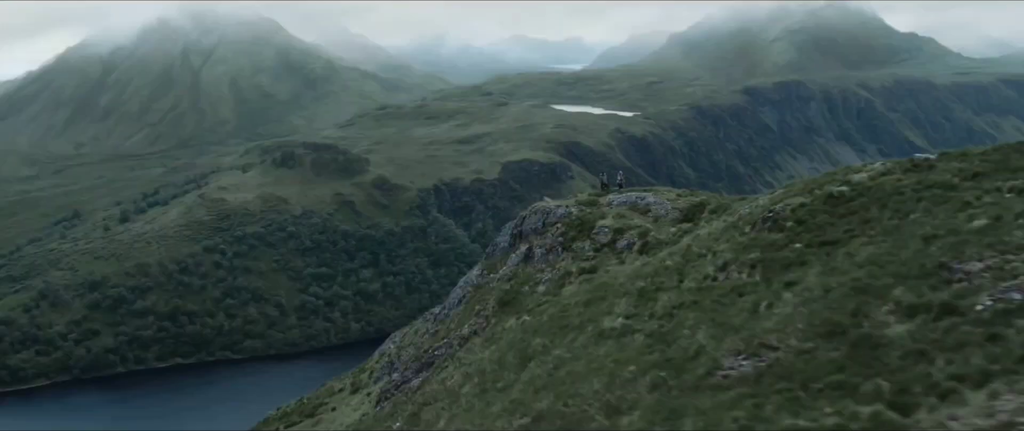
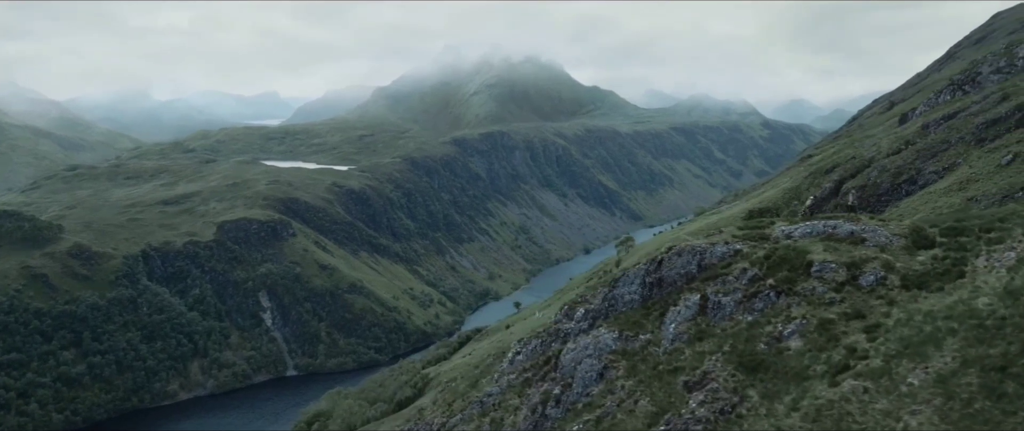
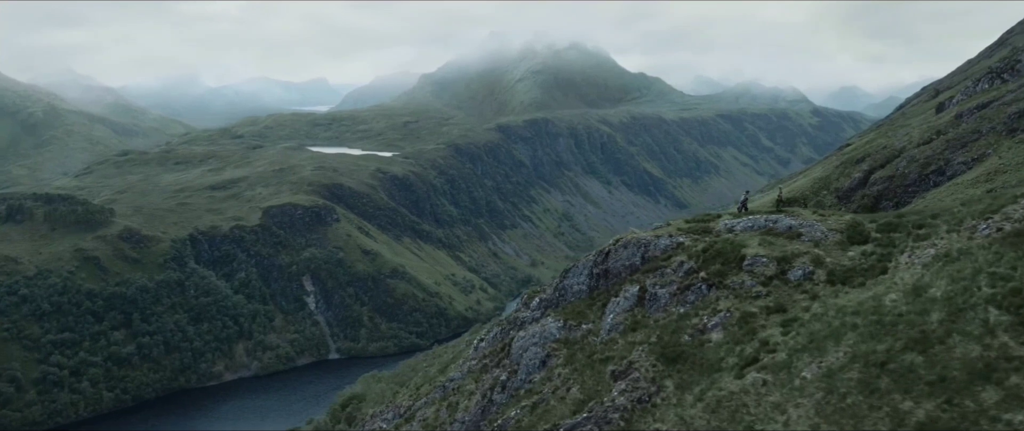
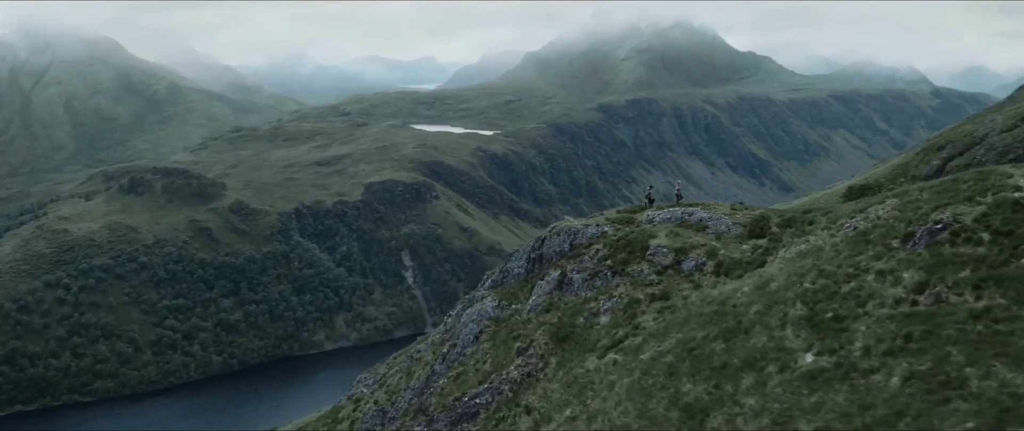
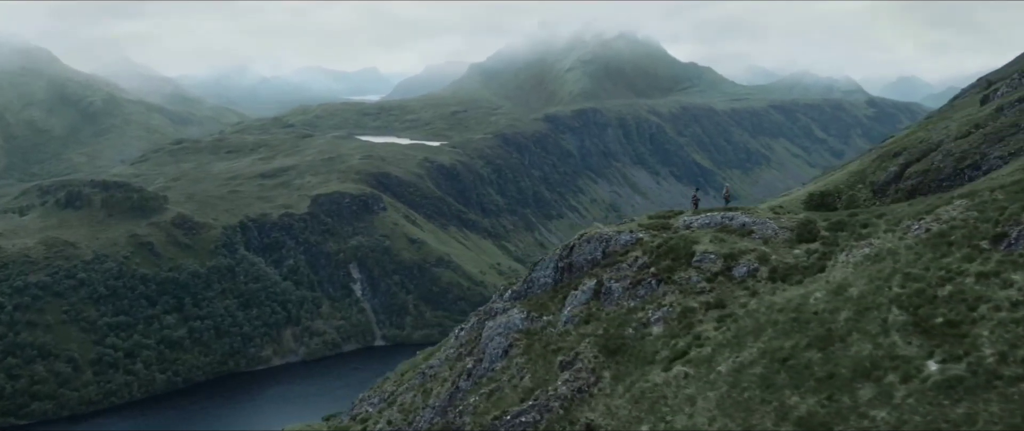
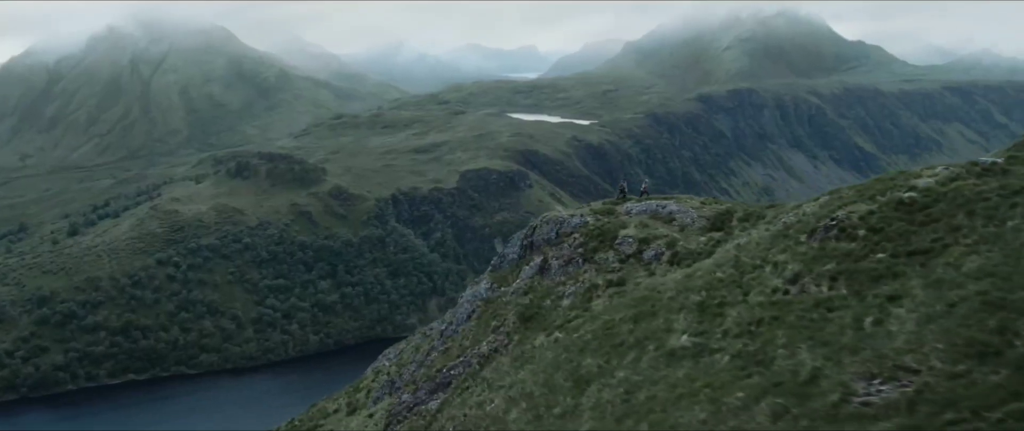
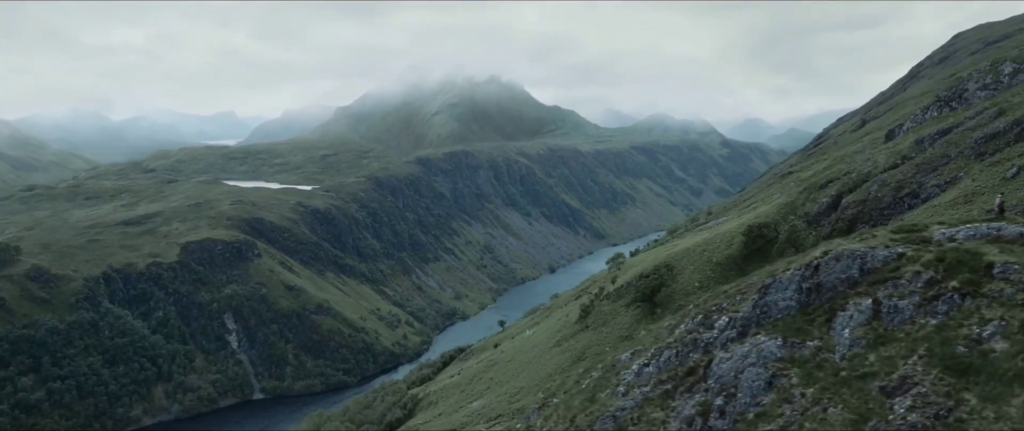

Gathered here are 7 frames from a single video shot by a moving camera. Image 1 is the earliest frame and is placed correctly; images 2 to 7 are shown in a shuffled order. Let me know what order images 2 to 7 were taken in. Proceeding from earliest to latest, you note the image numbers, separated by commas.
6, 4, 5, 3, 2, 7
